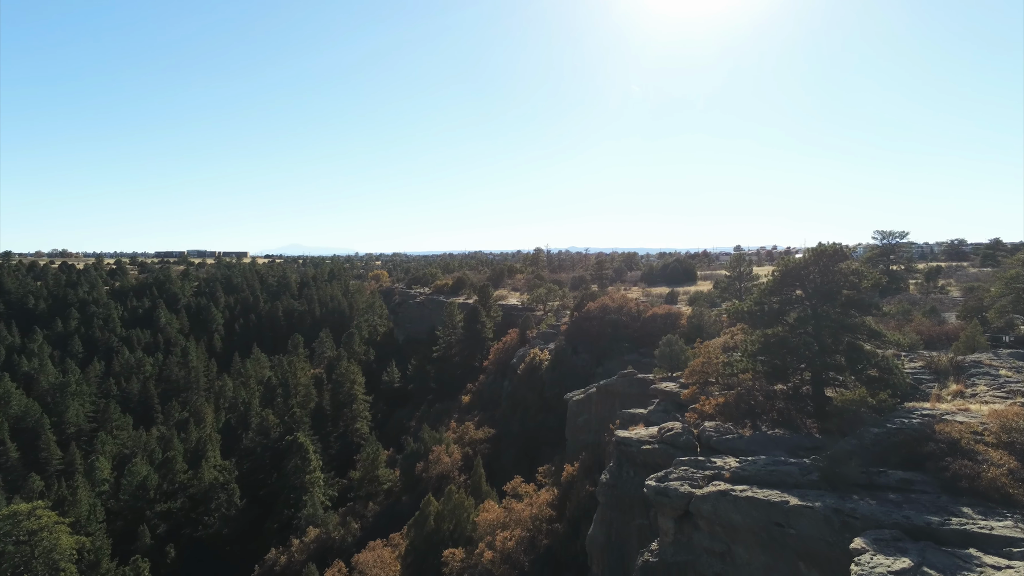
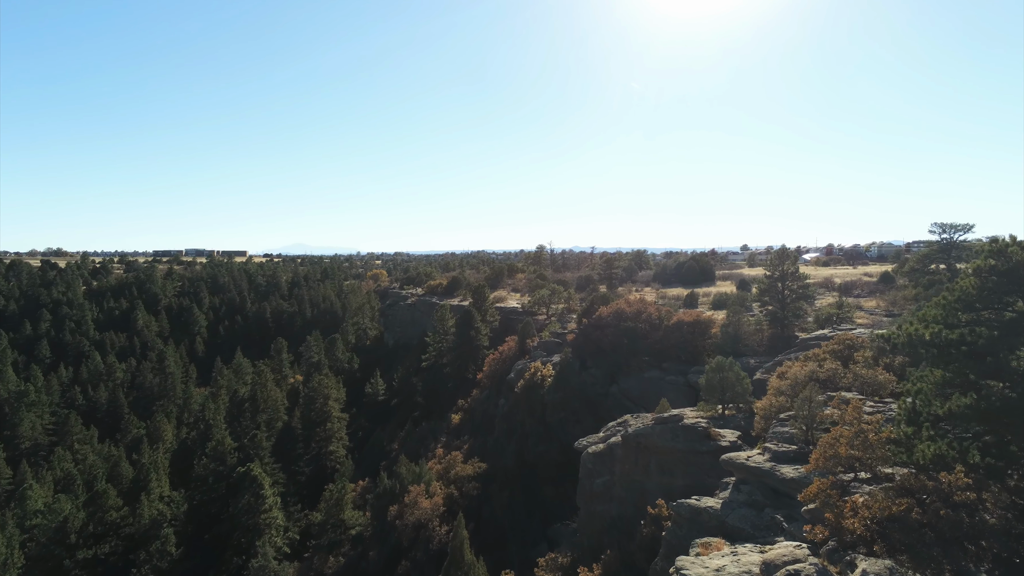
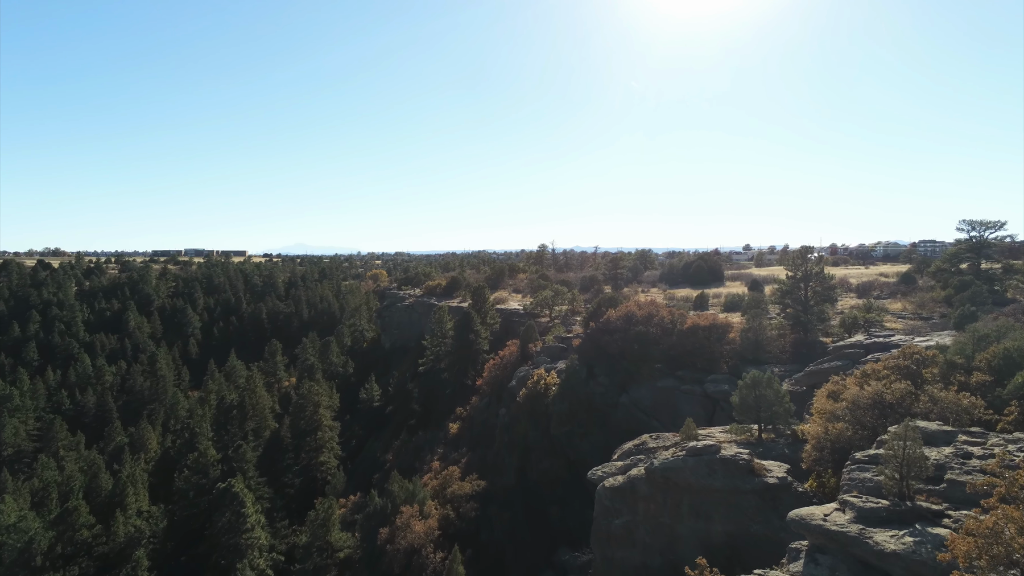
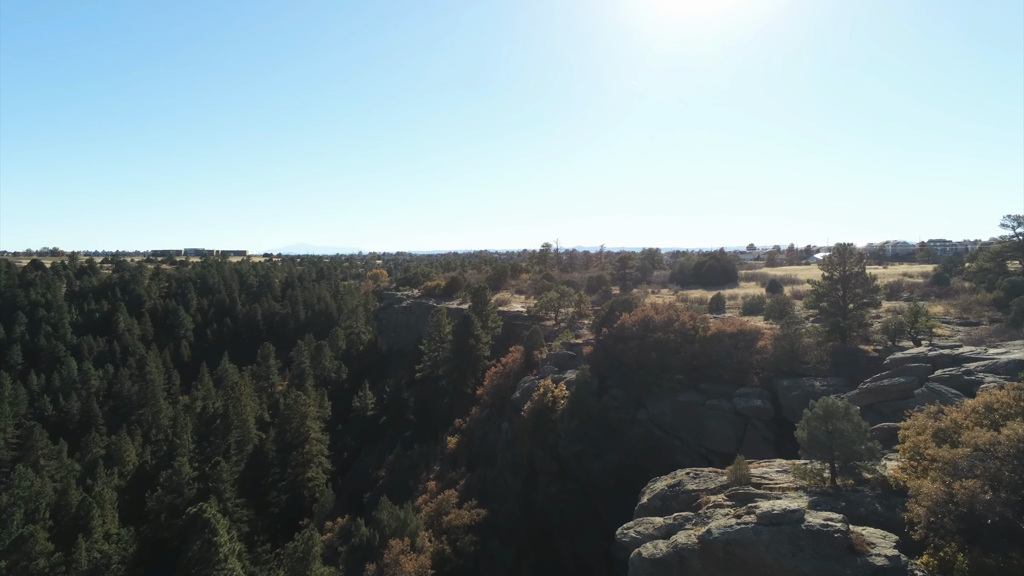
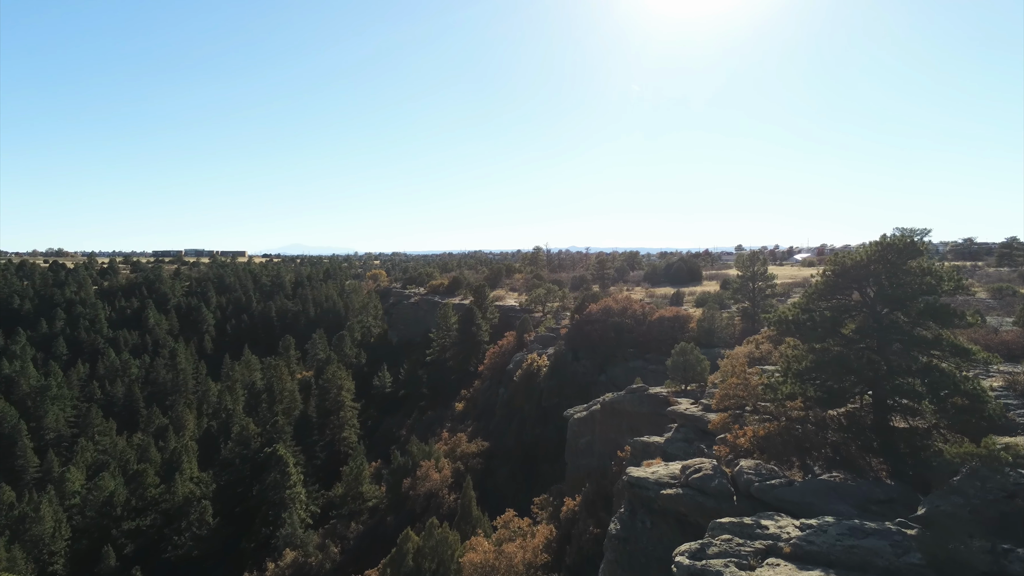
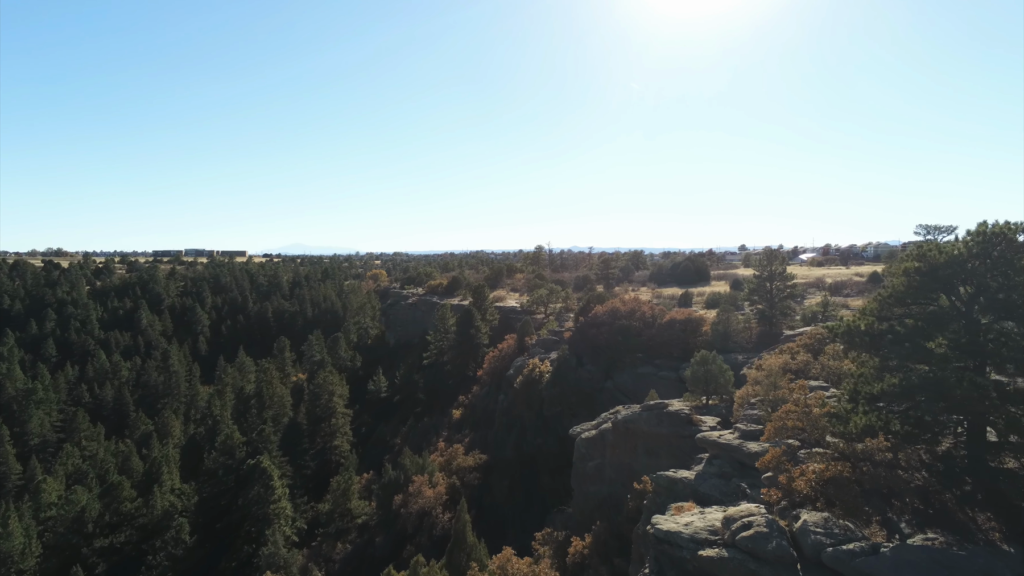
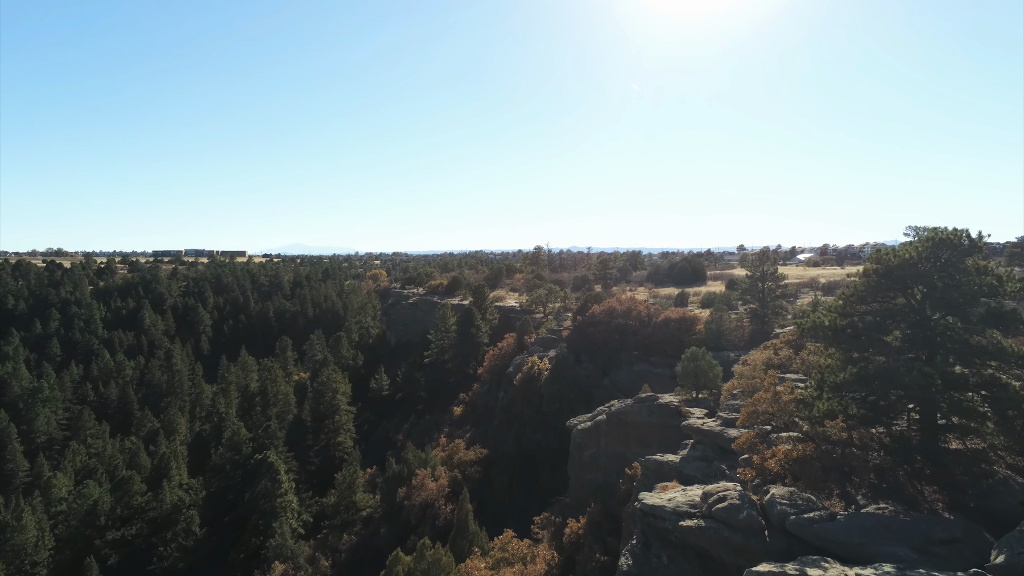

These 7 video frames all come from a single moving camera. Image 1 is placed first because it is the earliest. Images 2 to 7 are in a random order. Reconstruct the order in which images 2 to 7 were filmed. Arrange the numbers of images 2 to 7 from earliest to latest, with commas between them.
5, 7, 6, 2, 3, 4
